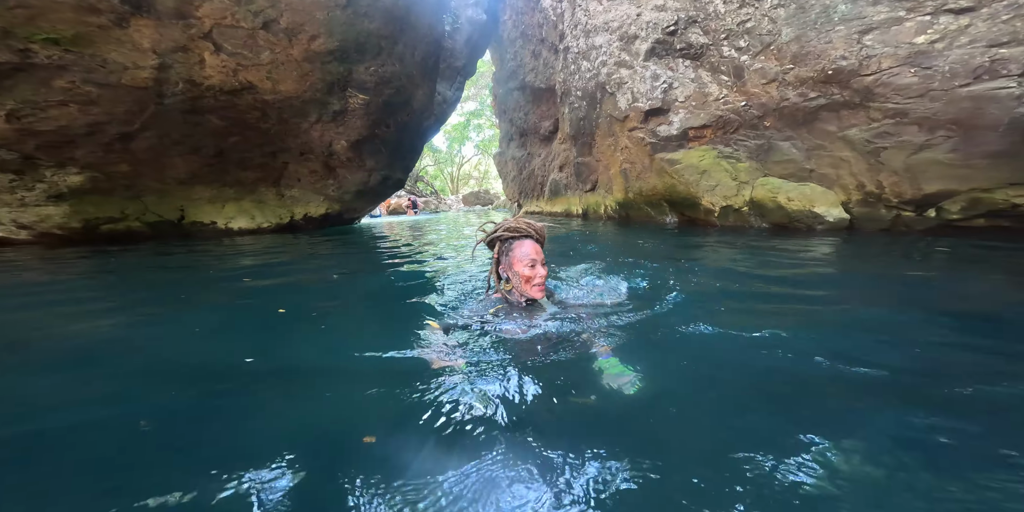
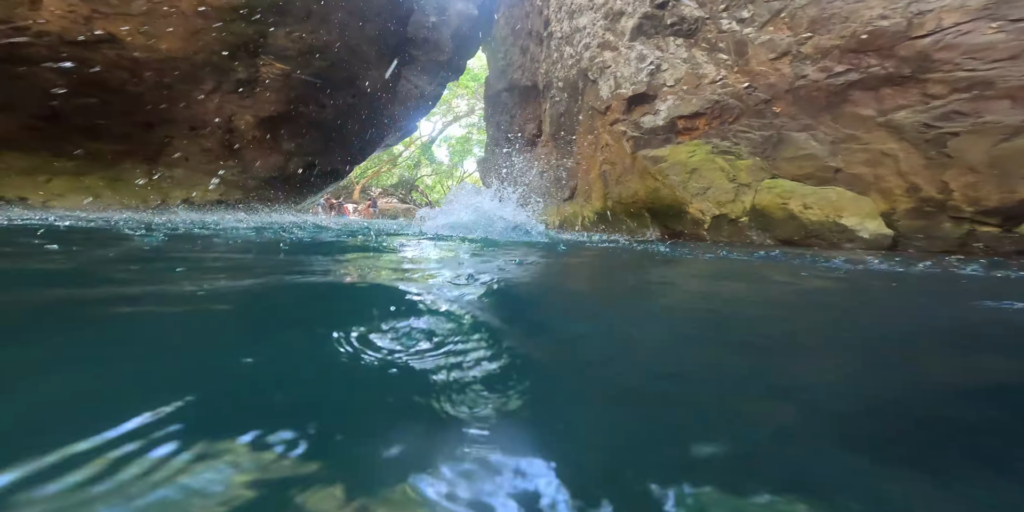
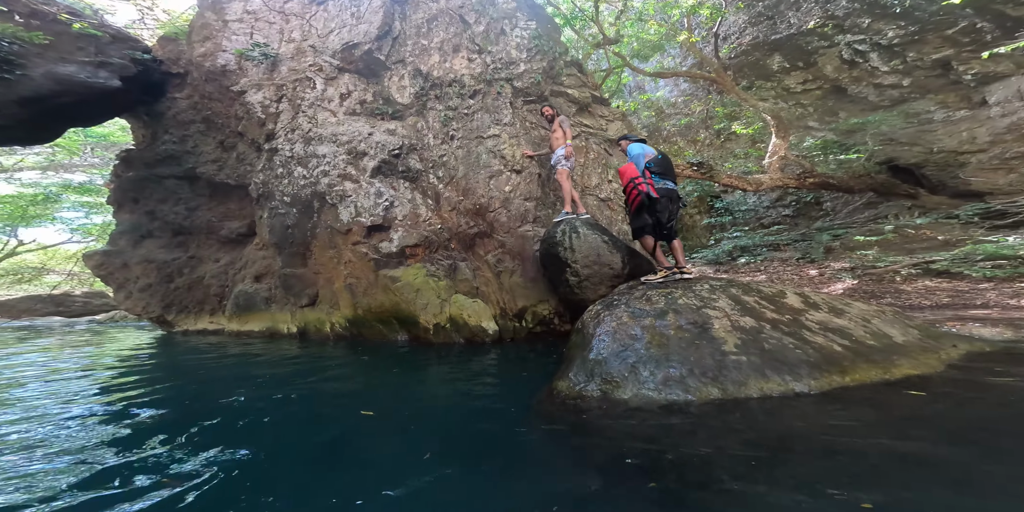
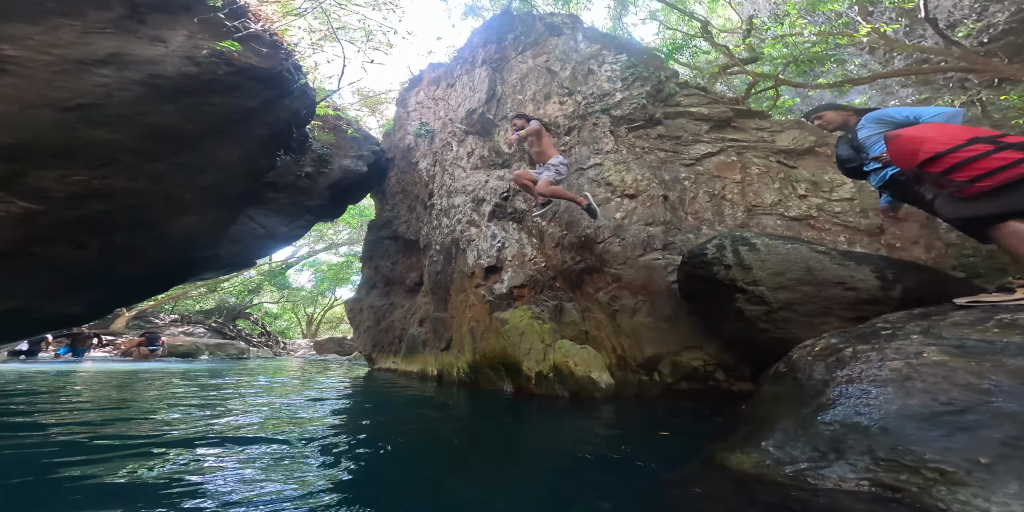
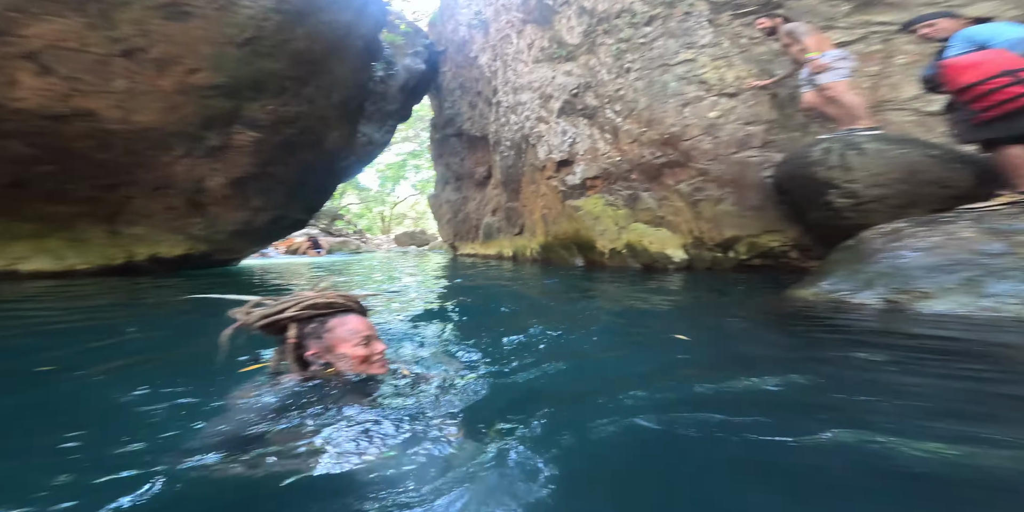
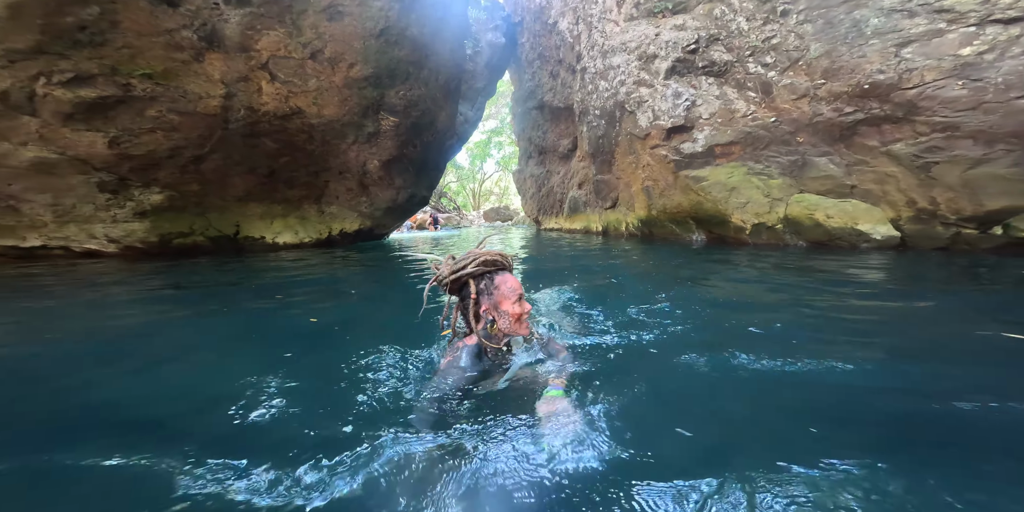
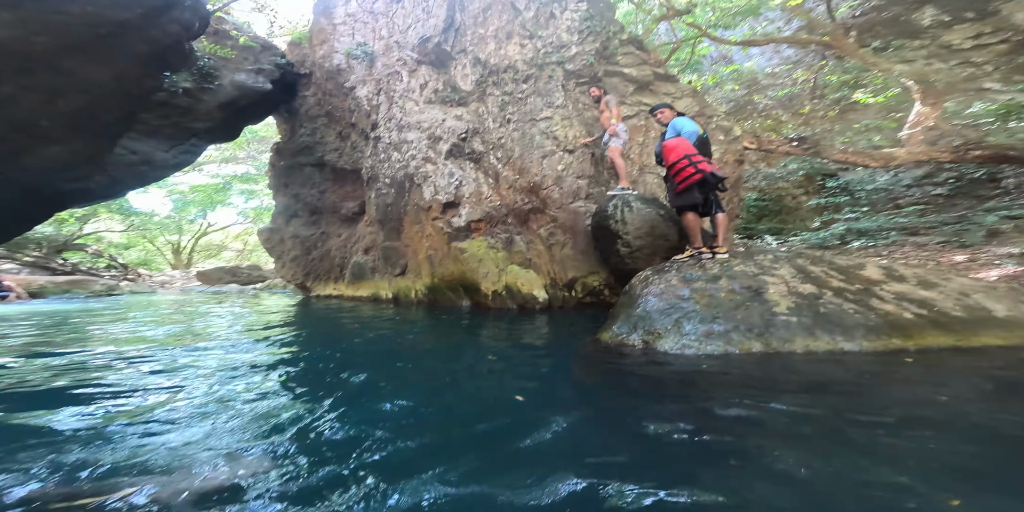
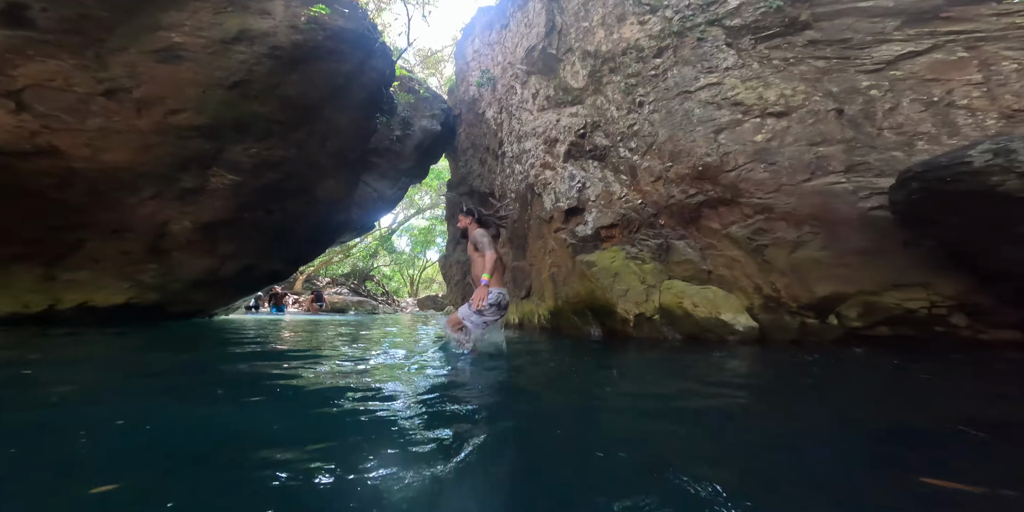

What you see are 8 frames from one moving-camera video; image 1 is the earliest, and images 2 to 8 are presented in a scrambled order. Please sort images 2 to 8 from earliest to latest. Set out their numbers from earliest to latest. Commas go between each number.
6, 5, 7, 3, 4, 8, 2
